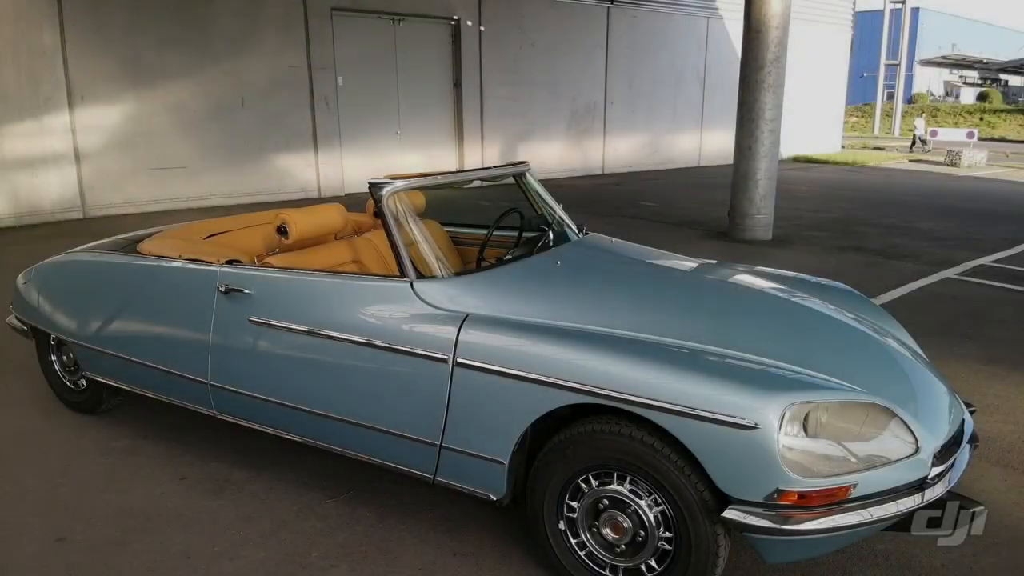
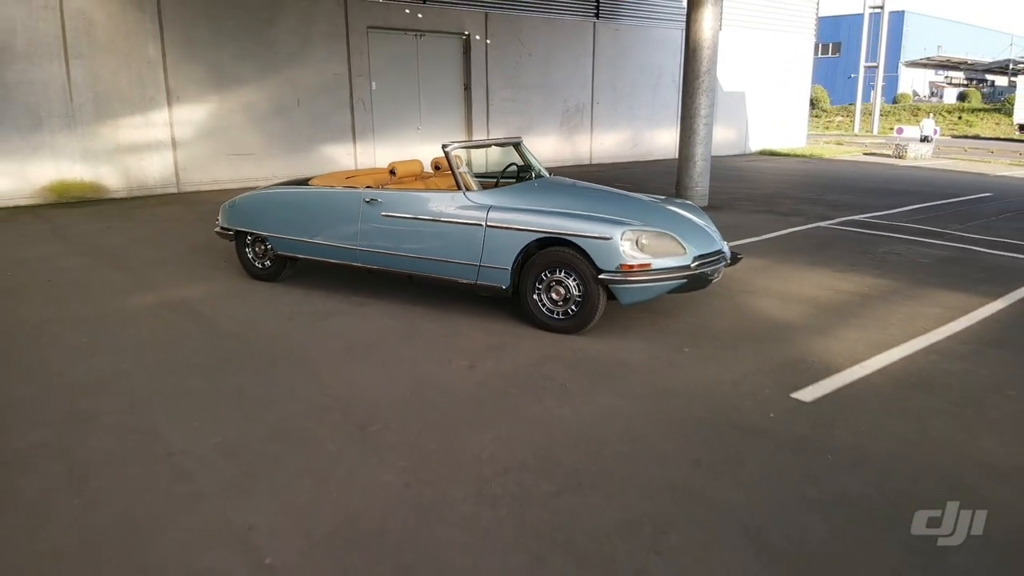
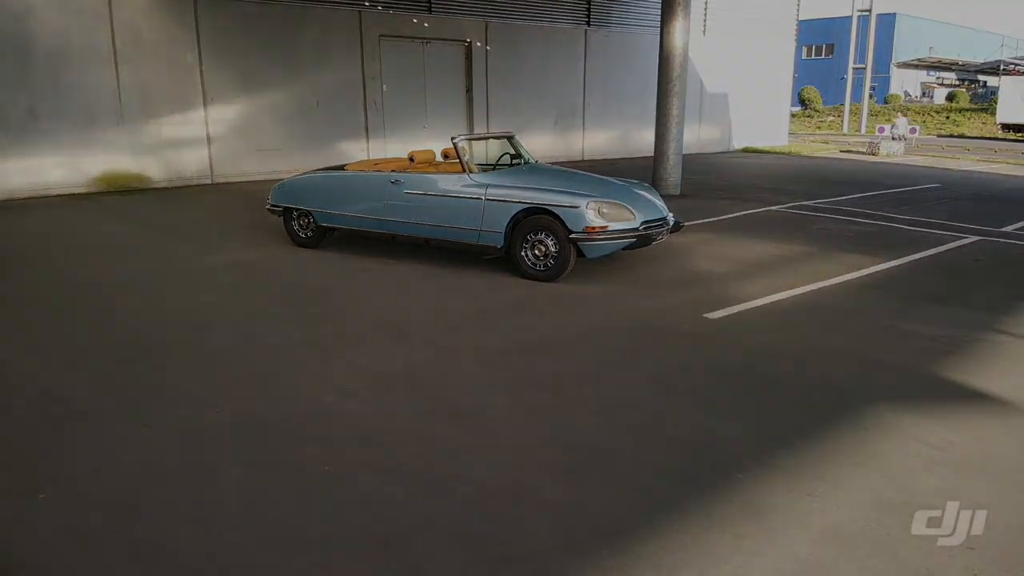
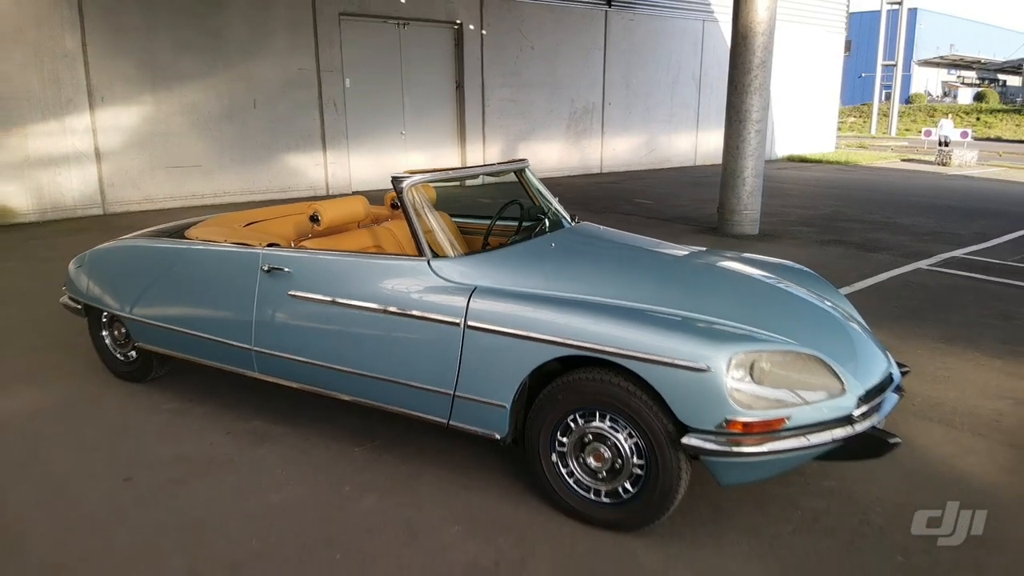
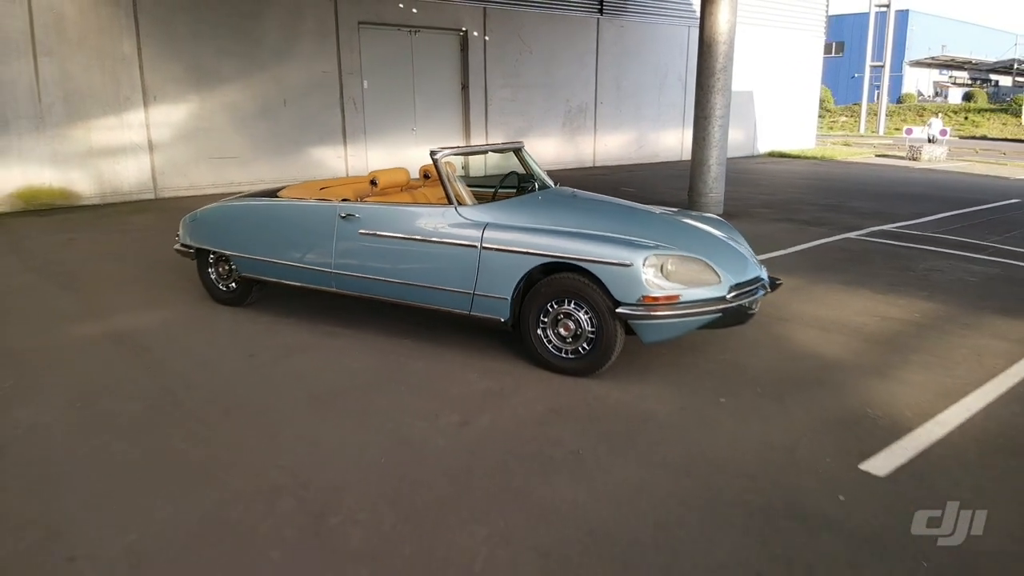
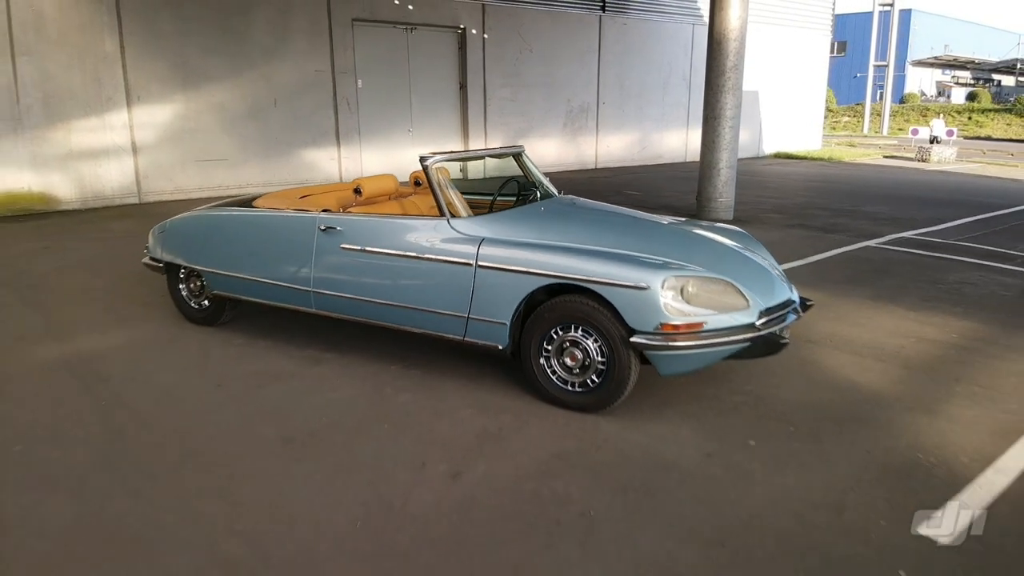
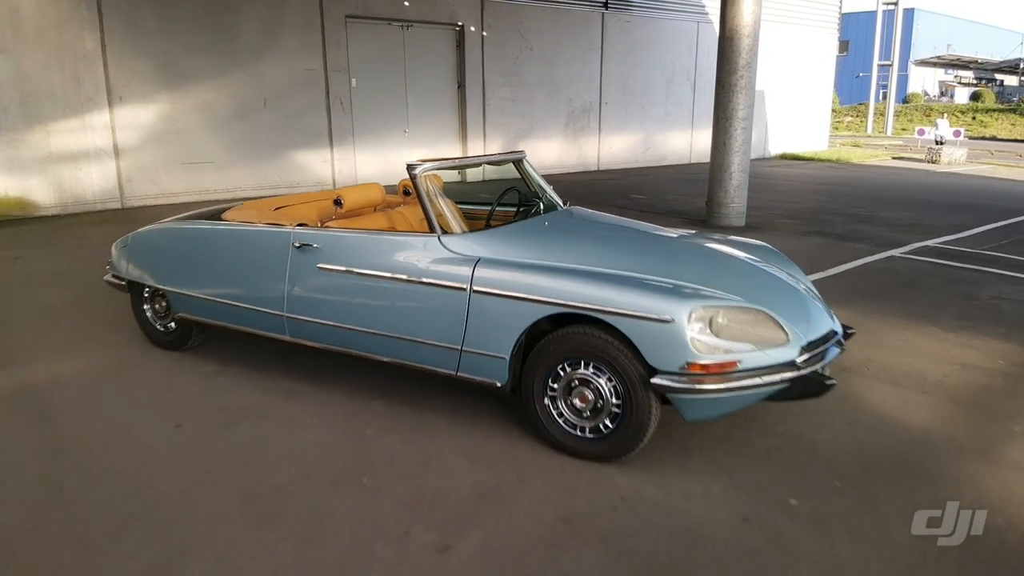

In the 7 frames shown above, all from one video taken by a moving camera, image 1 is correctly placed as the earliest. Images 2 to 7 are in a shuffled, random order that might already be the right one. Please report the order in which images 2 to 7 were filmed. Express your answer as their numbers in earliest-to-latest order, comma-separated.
4, 7, 6, 5, 2, 3
